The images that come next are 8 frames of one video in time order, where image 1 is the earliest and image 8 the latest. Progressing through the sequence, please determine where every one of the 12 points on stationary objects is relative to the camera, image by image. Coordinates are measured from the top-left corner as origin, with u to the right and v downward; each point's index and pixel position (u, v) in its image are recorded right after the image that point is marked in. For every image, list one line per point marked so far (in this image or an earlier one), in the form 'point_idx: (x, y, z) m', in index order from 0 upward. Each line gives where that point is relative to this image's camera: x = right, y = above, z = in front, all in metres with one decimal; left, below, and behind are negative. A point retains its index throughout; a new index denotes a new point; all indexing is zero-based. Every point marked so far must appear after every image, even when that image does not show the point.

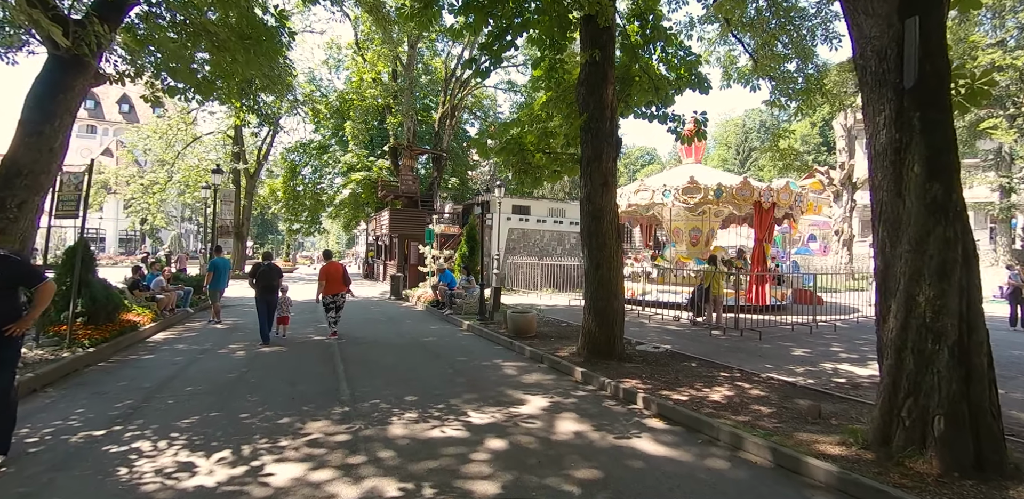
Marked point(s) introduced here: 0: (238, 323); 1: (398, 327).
0: (-6.6, -1.8, +12.1) m
1: (-2.7, -1.8, +11.6) m
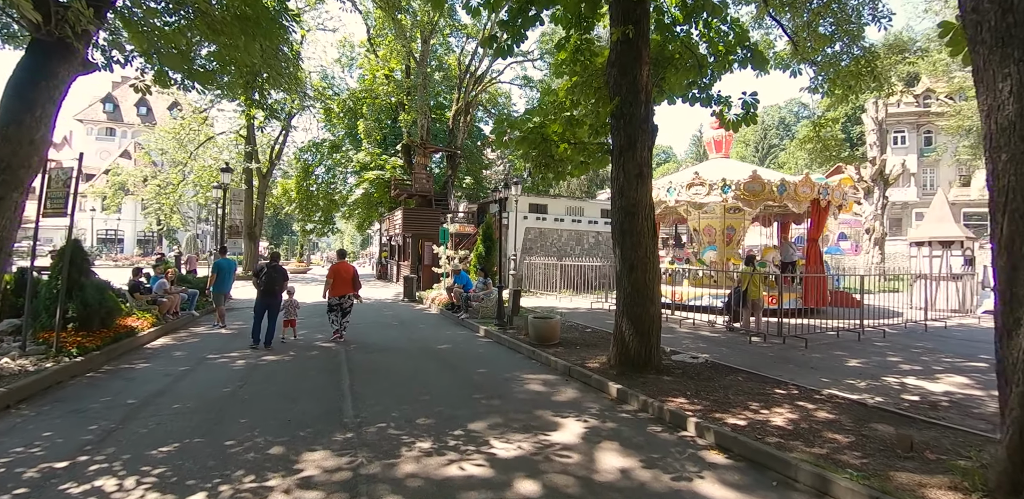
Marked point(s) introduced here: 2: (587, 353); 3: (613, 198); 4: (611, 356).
0: (-6.2, -1.8, +11.5) m
1: (-2.2, -1.8, +10.9) m
2: (+1.2, -1.8, +8.2) m
3: (+1.5, +0.7, +7.2) m
4: (+1.5, -1.6, +7.3) m
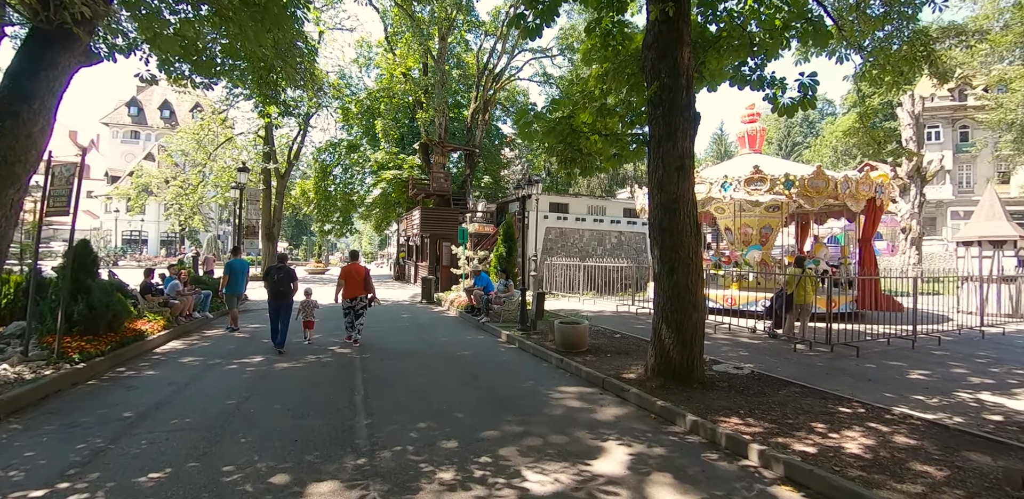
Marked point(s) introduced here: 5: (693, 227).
0: (-5.6, -1.8, +11.1) m
1: (-1.7, -1.8, +10.4) m
2: (+1.6, -1.8, +7.5) m
3: (+1.8, +0.7, +6.6) m
4: (+1.8, -1.6, +6.7) m
5: (+2.3, +0.3, +6.4) m
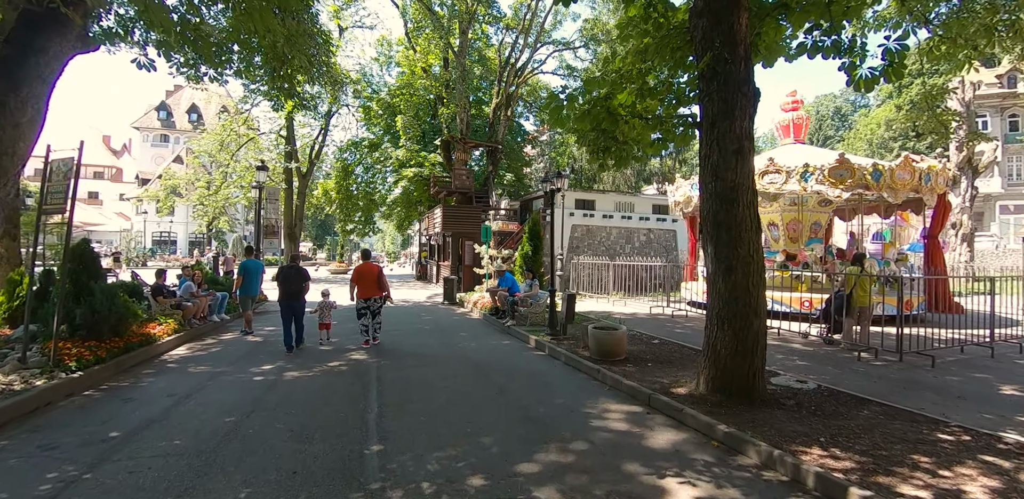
0: (-5.1, -1.8, +10.6) m
1: (-1.2, -1.8, +9.7) m
2: (+2.1, -1.7, +6.7) m
3: (+2.2, +0.8, +5.7) m
4: (+2.2, -1.5, +5.8) m
5: (+2.7, +0.3, +5.5) m
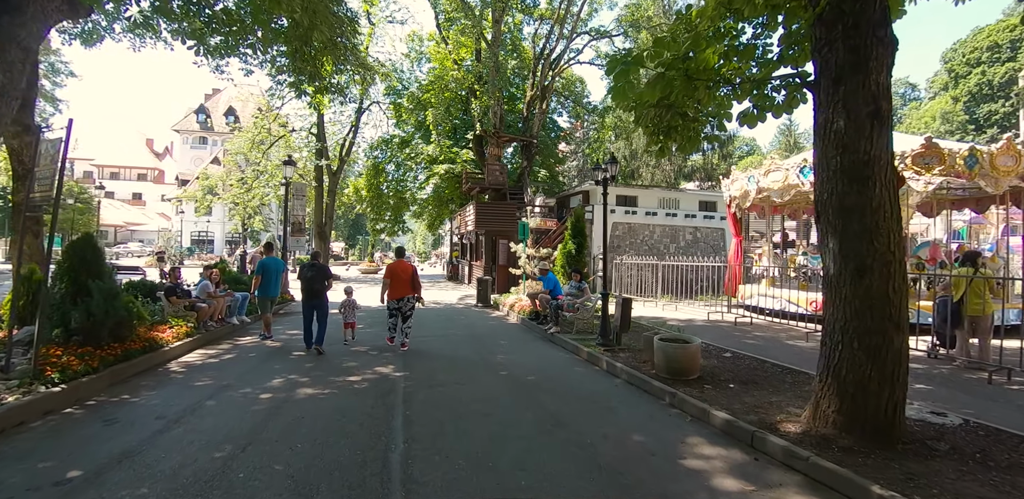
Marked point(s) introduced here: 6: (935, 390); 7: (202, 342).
0: (-4.2, -1.8, +9.7) m
1: (-0.4, -1.7, +8.5) m
2: (+2.6, -1.7, +5.4) m
3: (+2.7, +0.8, +4.4) m
4: (+2.7, -1.5, +4.5) m
5: (+3.2, +0.4, +4.2) m
6: (+5.2, -1.7, +6.2) m
7: (-5.4, -1.6, +8.7) m
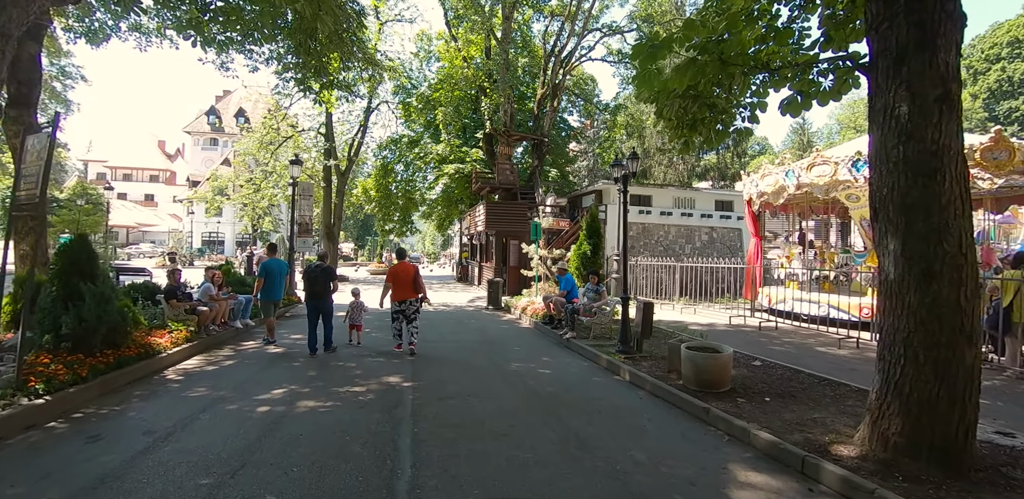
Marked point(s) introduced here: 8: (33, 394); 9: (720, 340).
0: (-4.0, -1.8, +9.3) m
1: (-0.2, -1.7, +8.1) m
2: (+2.8, -1.7, +4.9) m
3: (+2.9, +0.8, +3.9) m
4: (+2.9, -1.5, +4.0) m
5: (+3.4, +0.4, +3.7) m
6: (+5.4, -1.8, +5.6) m
7: (-5.2, -1.6, +8.3) m
8: (-4.8, -1.5, +5.1) m
9: (+3.9, -1.7, +9.4) m
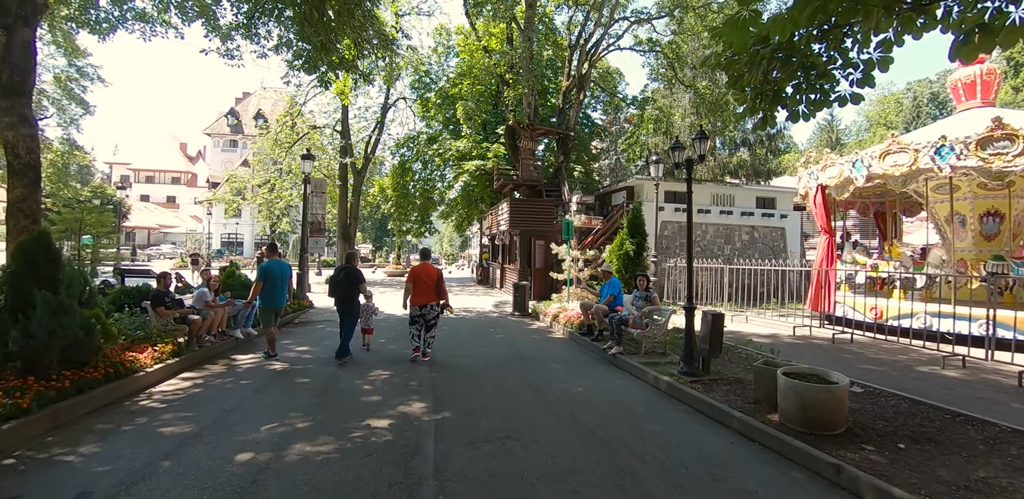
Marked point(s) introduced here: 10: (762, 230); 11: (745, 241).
0: (-3.4, -1.8, +8.2) m
1: (+0.4, -1.7, +6.8) m
2: (+3.2, -1.7, +3.5) m
3: (+3.3, +0.8, +2.5) m
4: (+3.3, -1.5, +2.6) m
5: (+3.7, +0.4, +2.3) m
6: (+5.9, -1.7, +4.1) m
7: (-4.6, -1.6, +7.2) m
8: (-4.4, -1.5, +4.0) m
9: (+4.5, -1.7, +8.0) m
10: (+9.8, +0.8, +19.4) m
11: (+9.1, +0.3, +19.3) m
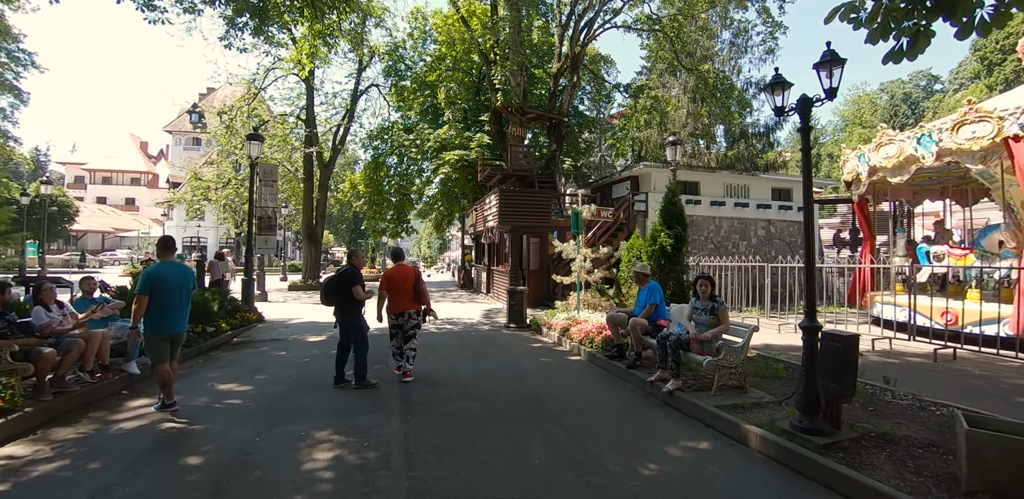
0: (-3.3, -1.7, +5.6) m
1: (+0.6, -1.7, +4.5) m
2: (+3.6, -1.6, +1.3) m
3: (+3.6, +1.0, +0.3) m
4: (+3.7, -1.3, +0.4) m
5: (+4.1, +0.5, +0.1) m
6: (+6.2, -1.6, +2.0) m
7: (-4.5, -1.6, +4.7) m
8: (-4.1, -1.4, +1.4) m
9: (+4.6, -1.6, +5.8) m
10: (+9.4, +0.9, +17.4) m
11: (+8.7, +0.5, +17.3) m
